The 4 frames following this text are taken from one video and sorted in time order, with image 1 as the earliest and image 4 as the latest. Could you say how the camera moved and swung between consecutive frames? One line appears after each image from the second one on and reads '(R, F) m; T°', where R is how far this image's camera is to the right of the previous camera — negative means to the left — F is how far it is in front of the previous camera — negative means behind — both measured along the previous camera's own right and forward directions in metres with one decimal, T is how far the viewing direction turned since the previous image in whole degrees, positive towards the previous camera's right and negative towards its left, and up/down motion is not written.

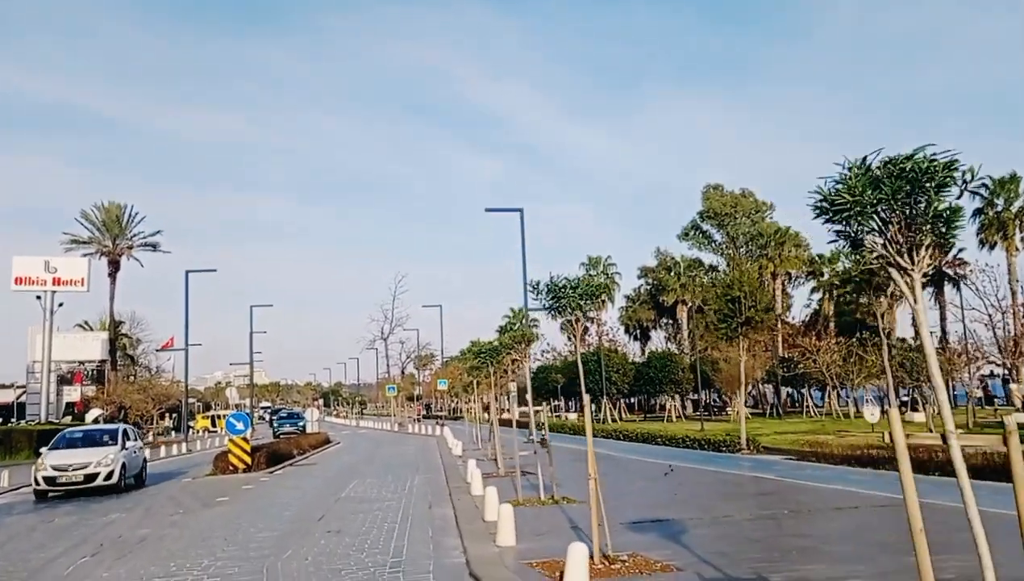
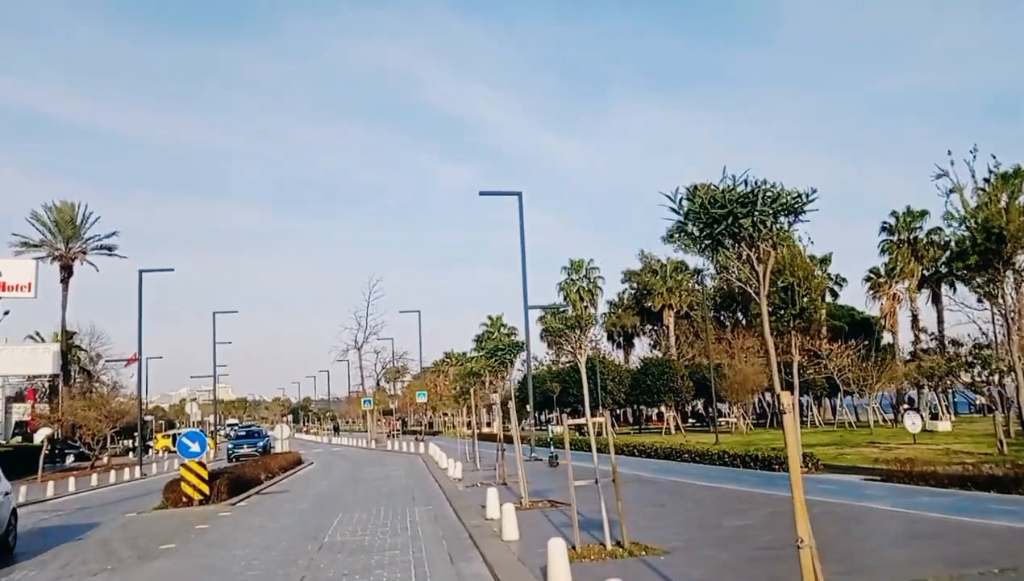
(-0.9, +4.3) m; +2°
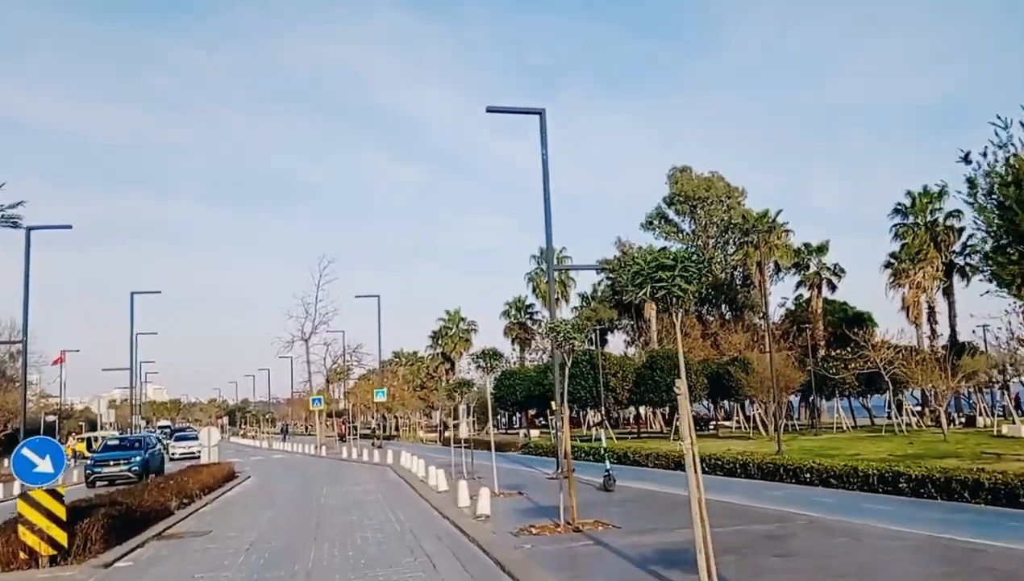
(-1.8, +8.9) m; +3°
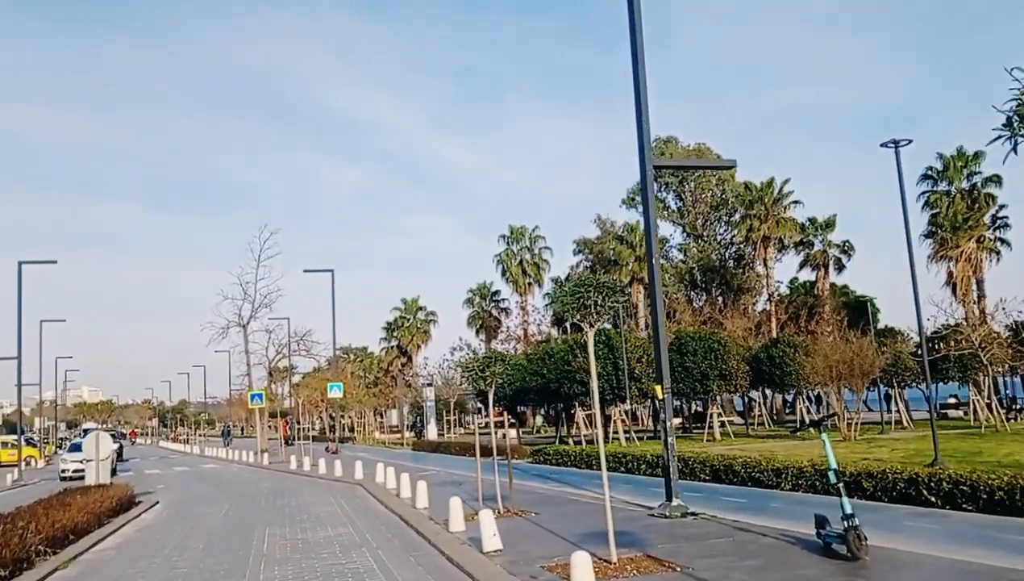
(-1.8, +9.4) m; +3°
